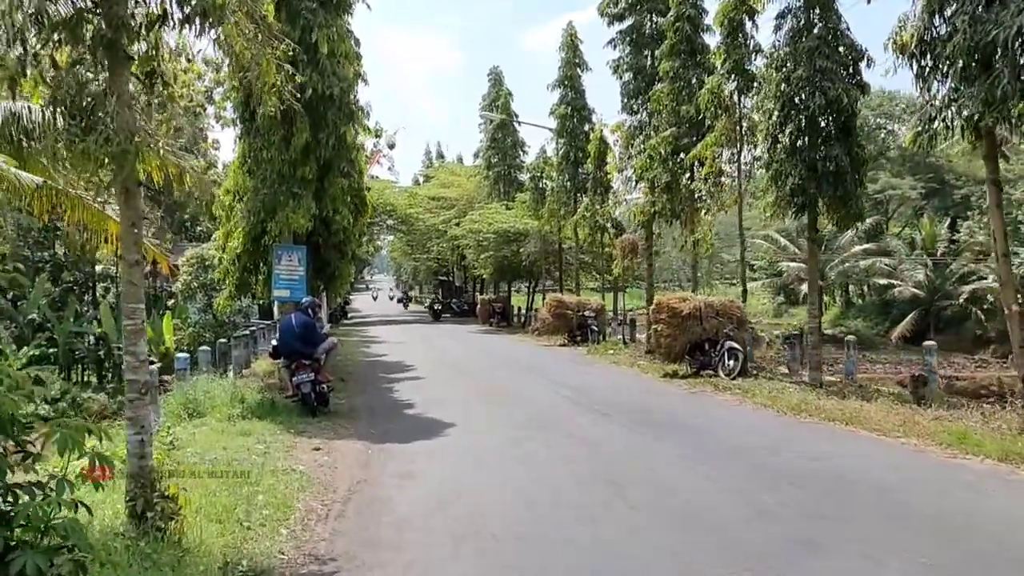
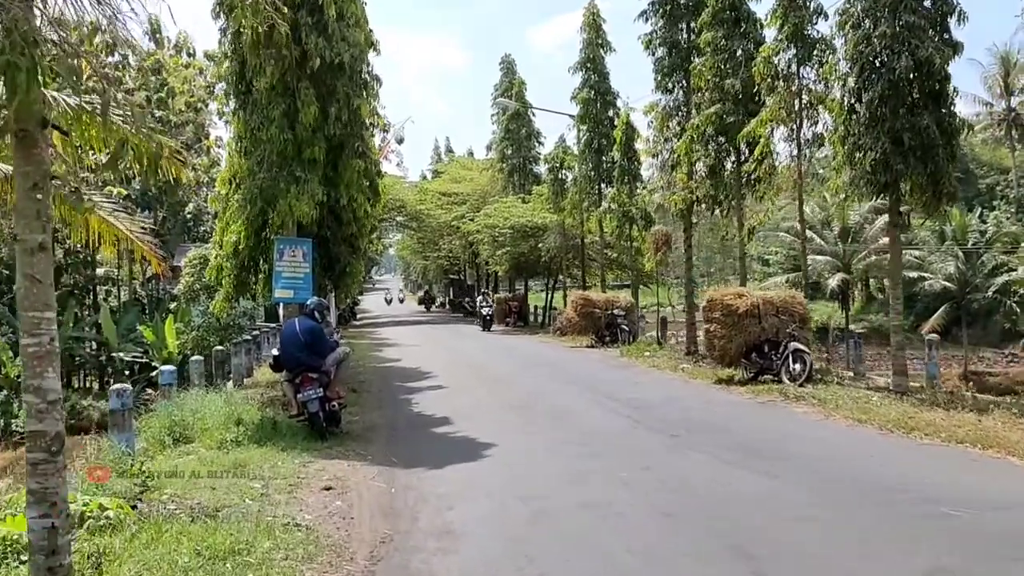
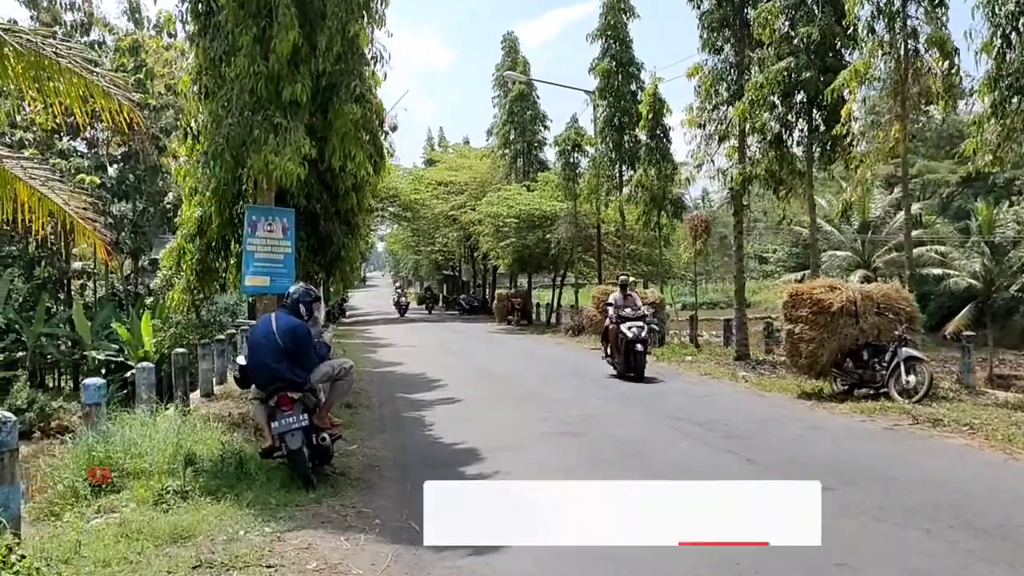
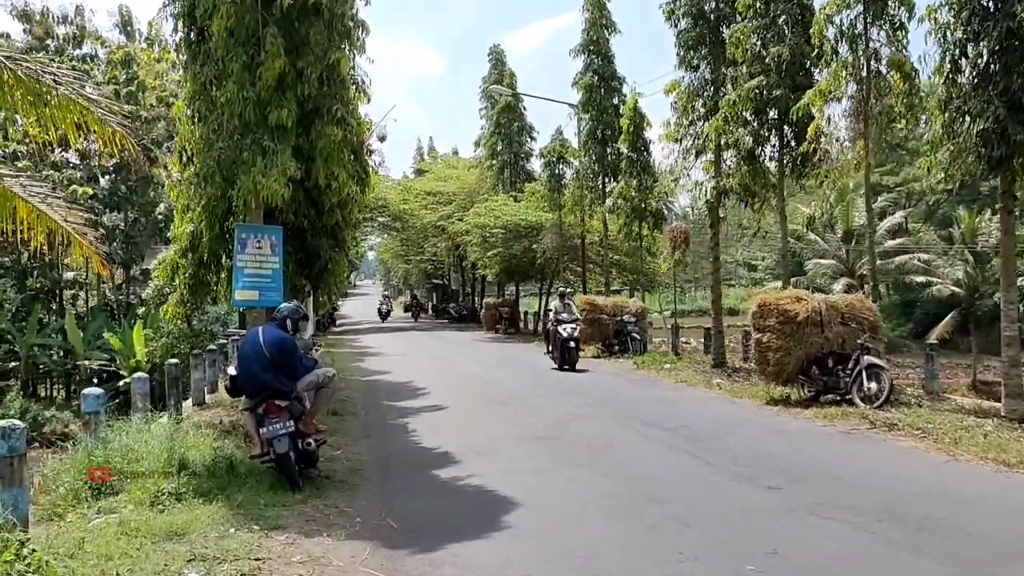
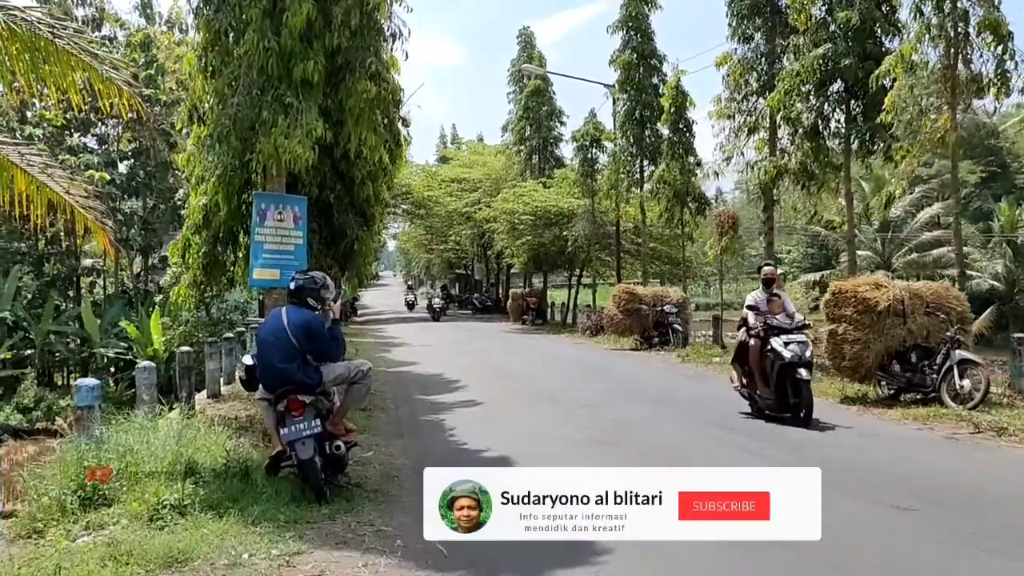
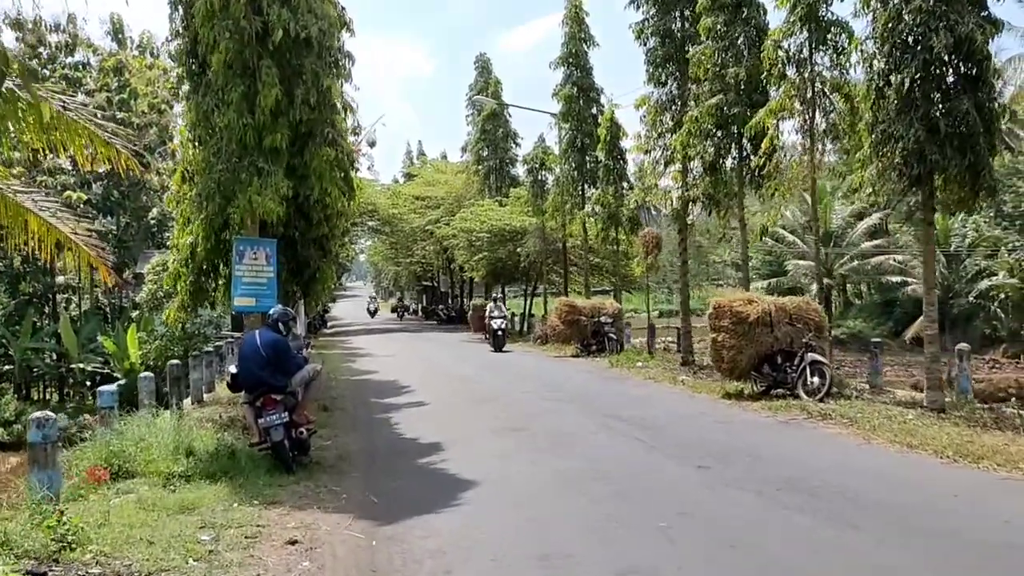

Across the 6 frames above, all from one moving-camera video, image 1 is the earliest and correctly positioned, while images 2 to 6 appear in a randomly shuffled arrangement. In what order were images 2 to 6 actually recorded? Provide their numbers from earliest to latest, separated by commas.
2, 6, 4, 3, 5
